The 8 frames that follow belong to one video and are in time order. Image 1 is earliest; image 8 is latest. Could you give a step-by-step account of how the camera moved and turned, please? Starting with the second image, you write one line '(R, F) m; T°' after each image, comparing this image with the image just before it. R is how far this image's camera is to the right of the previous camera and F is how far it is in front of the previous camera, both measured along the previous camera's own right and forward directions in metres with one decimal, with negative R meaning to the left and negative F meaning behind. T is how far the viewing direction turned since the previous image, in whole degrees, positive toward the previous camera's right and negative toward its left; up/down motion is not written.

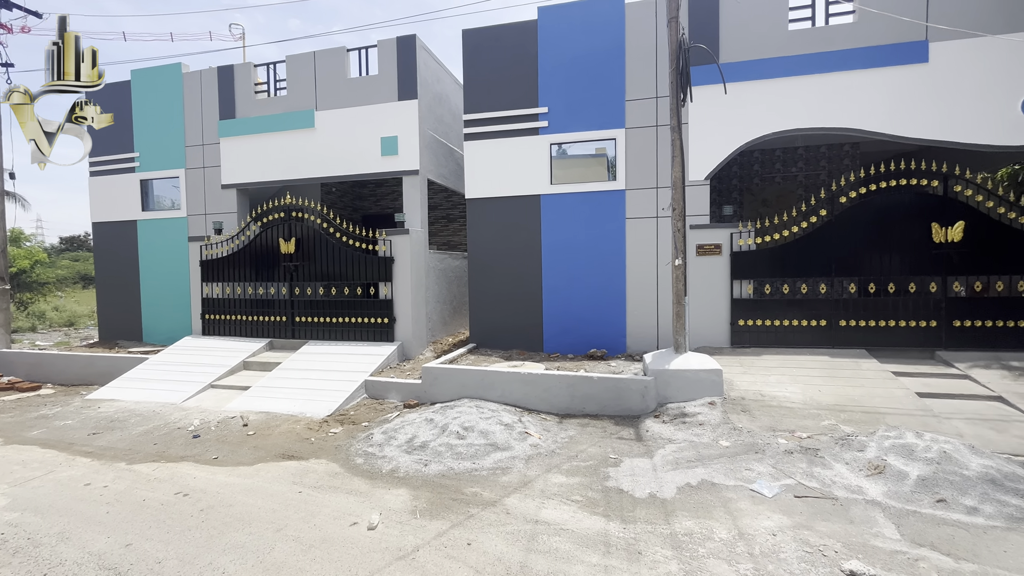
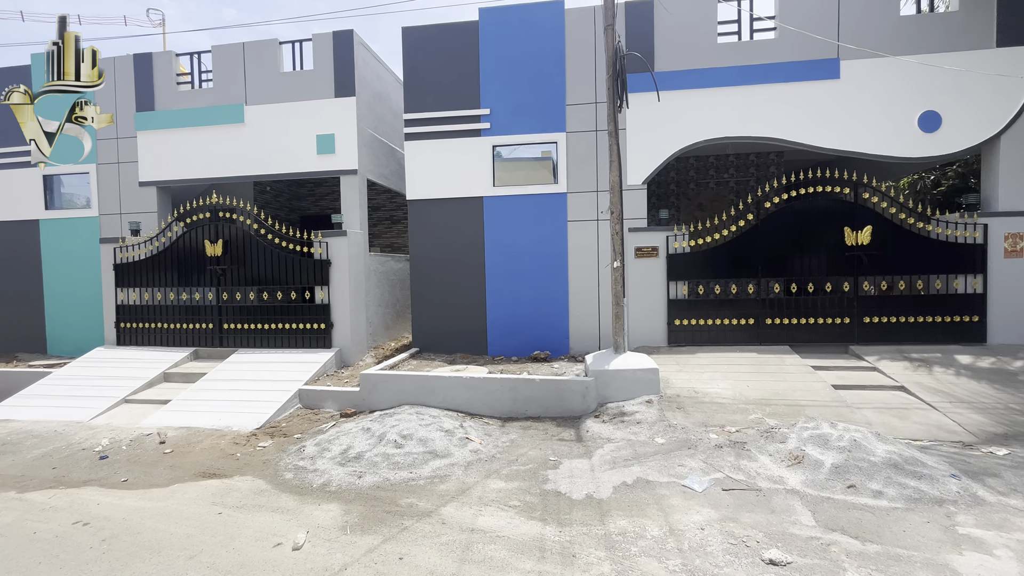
(+0.1, +0.1) m; +6°
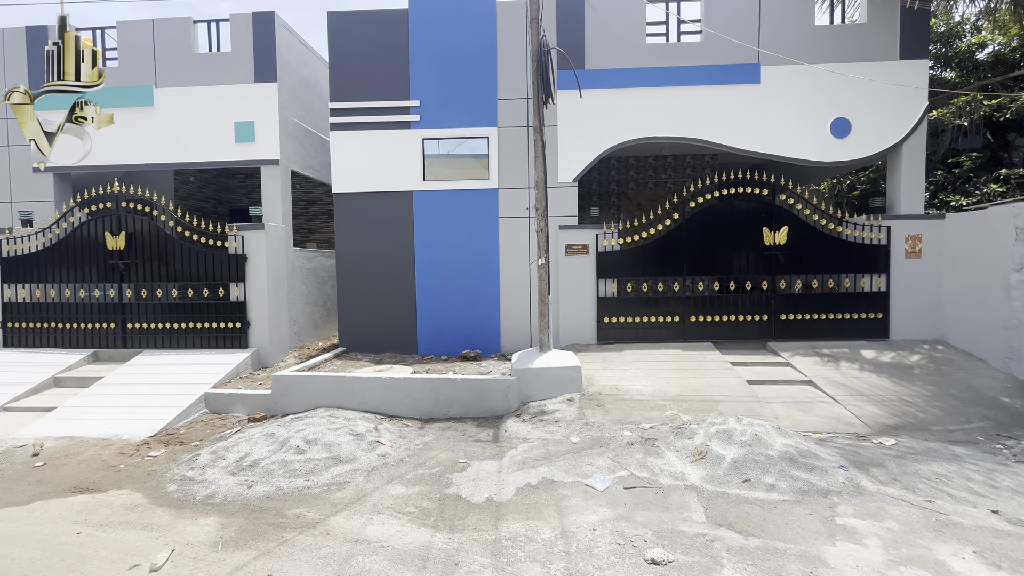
(+0.5, +0.1) m; +5°
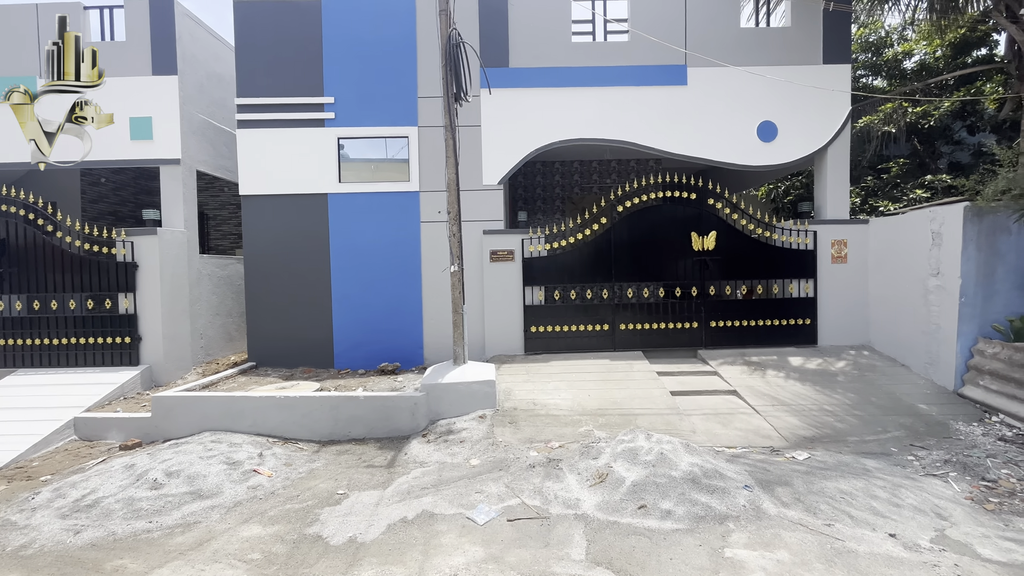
(+0.8, +0.4) m; +3°
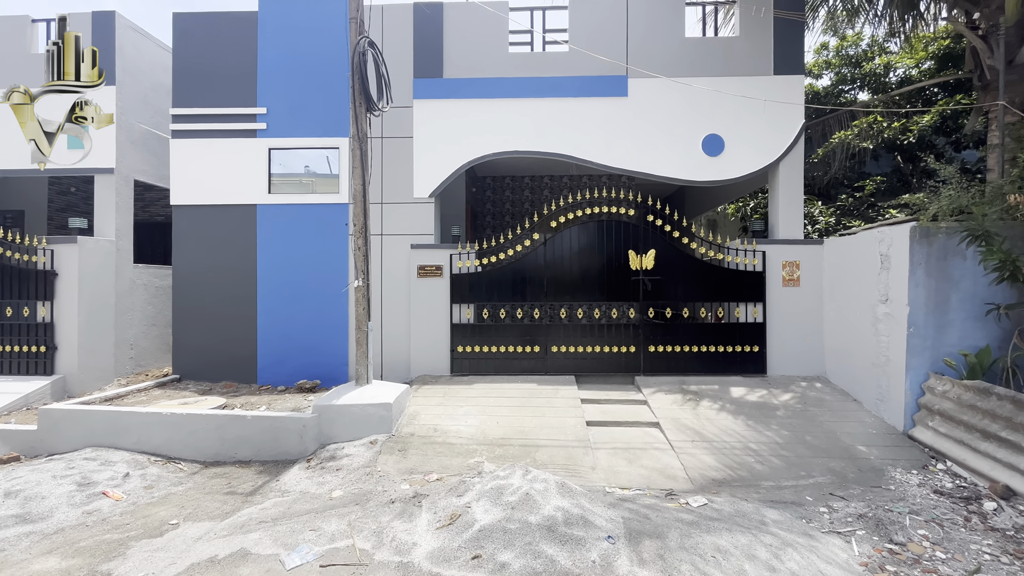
(+1.3, +0.4) m; -3°
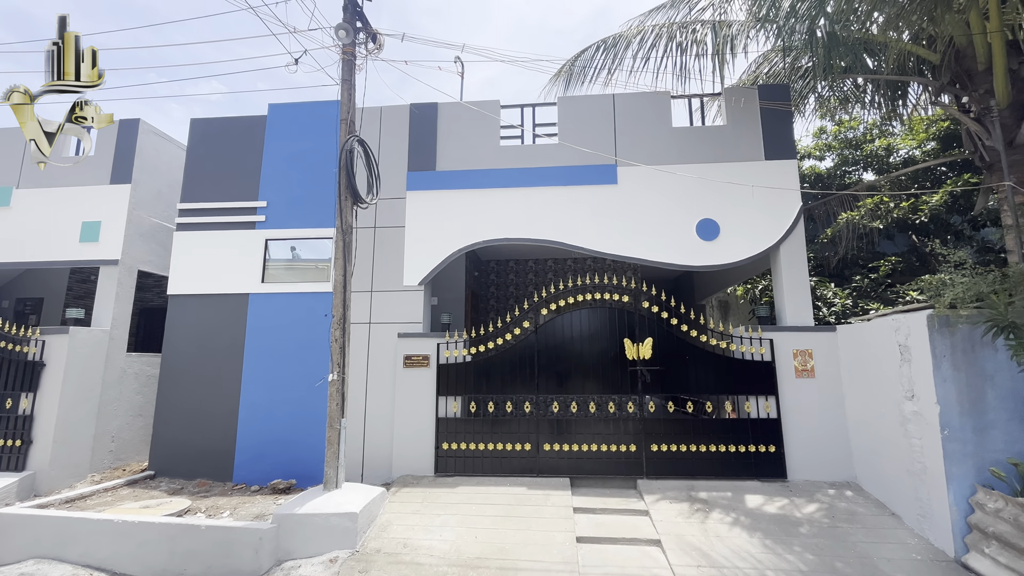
(+0.5, +0.3) m; -3°
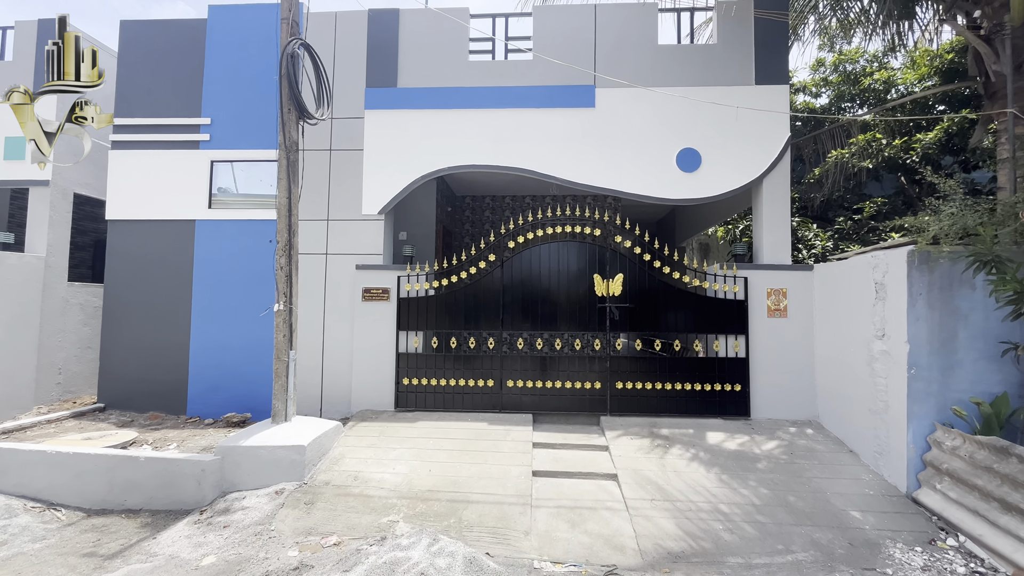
(+0.3, +0.3) m; +2°
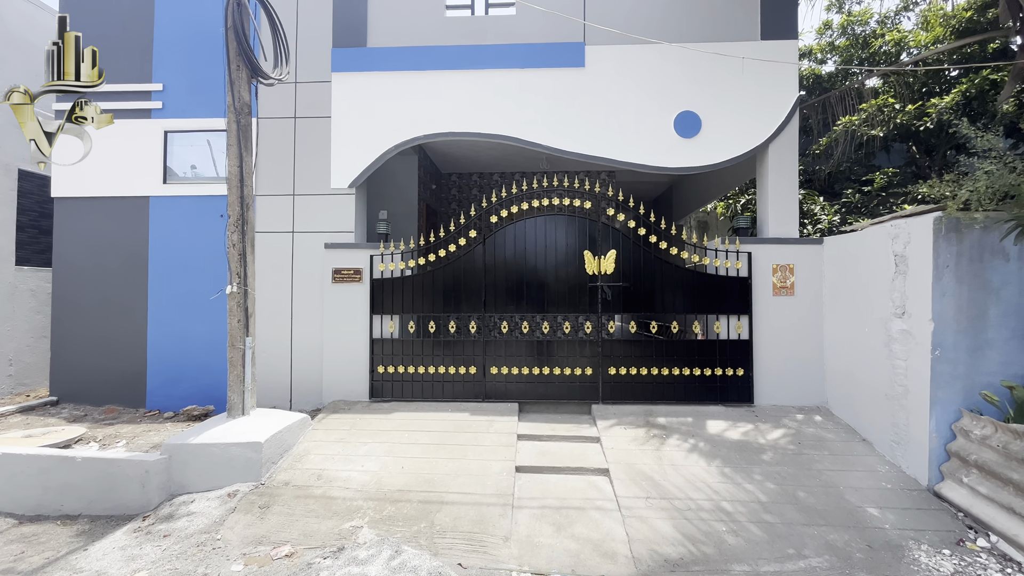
(+0.2, +0.5) m; 0°
